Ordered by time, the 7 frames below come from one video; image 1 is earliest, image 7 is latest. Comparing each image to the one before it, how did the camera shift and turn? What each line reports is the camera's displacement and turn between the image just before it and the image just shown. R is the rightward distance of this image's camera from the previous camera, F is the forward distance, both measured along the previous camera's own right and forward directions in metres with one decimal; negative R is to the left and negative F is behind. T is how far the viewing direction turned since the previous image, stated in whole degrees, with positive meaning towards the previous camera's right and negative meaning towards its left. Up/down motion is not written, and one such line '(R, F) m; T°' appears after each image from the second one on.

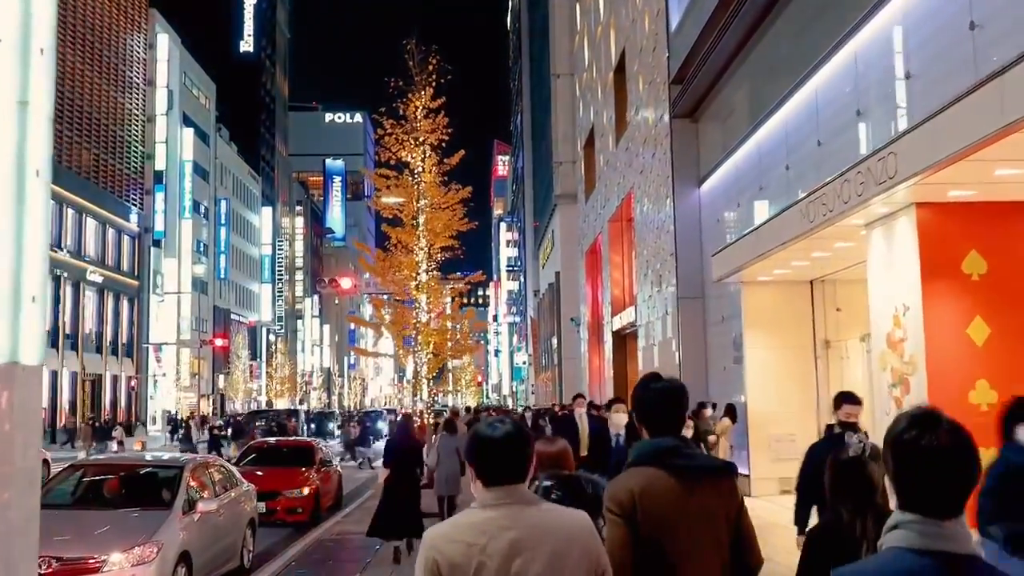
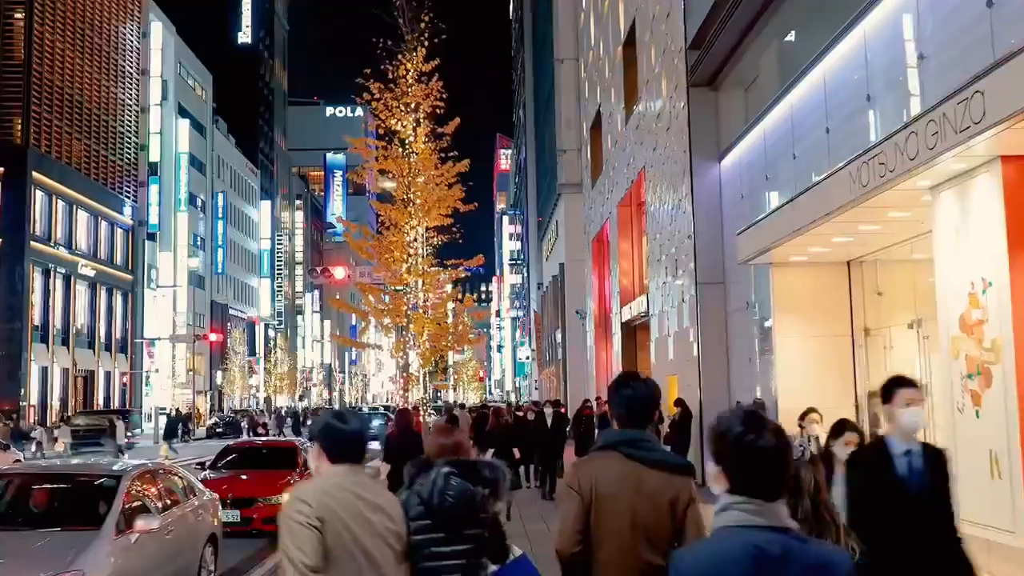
(0.0, +1.9) m; 0°
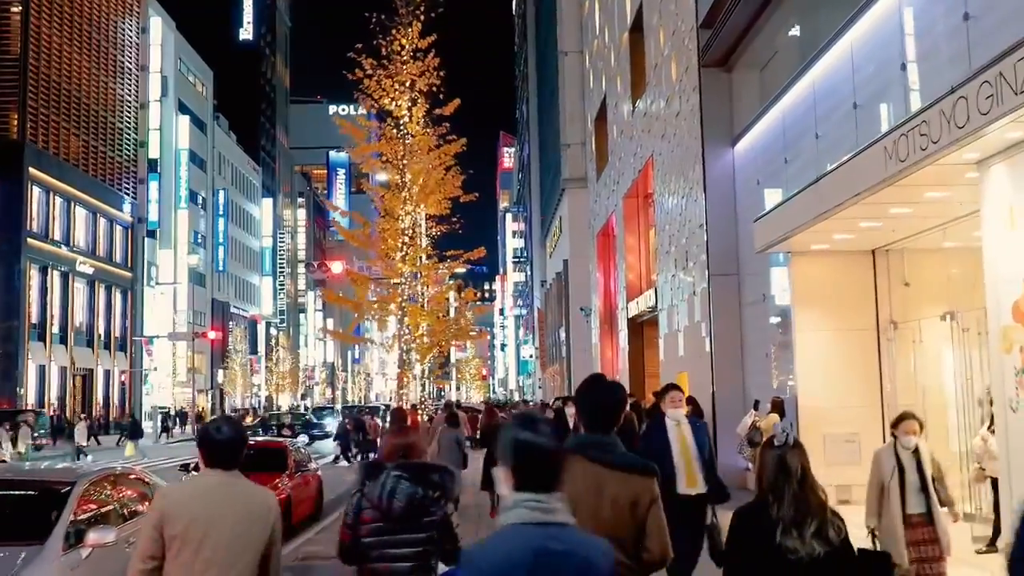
(0.0, +1.1) m; 0°
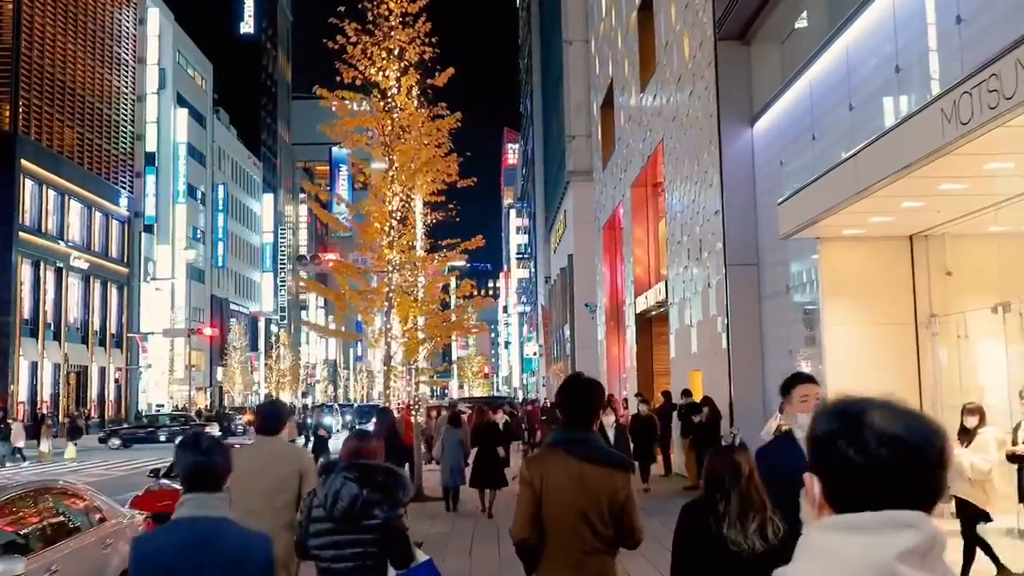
(+0.1, +1.5) m; 0°
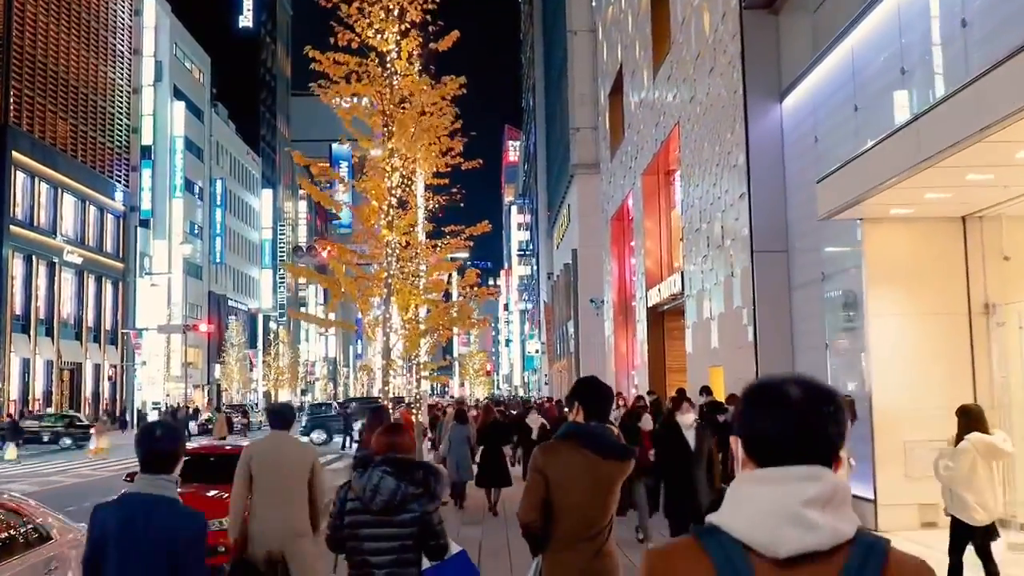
(-0.2, +1.4) m; 0°
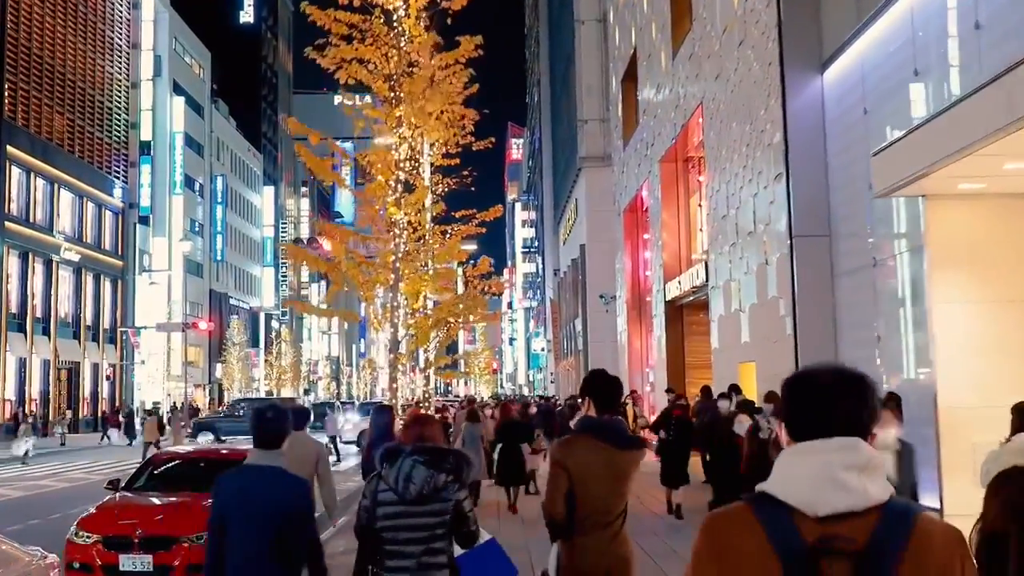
(-0.2, +1.4) m; 0°
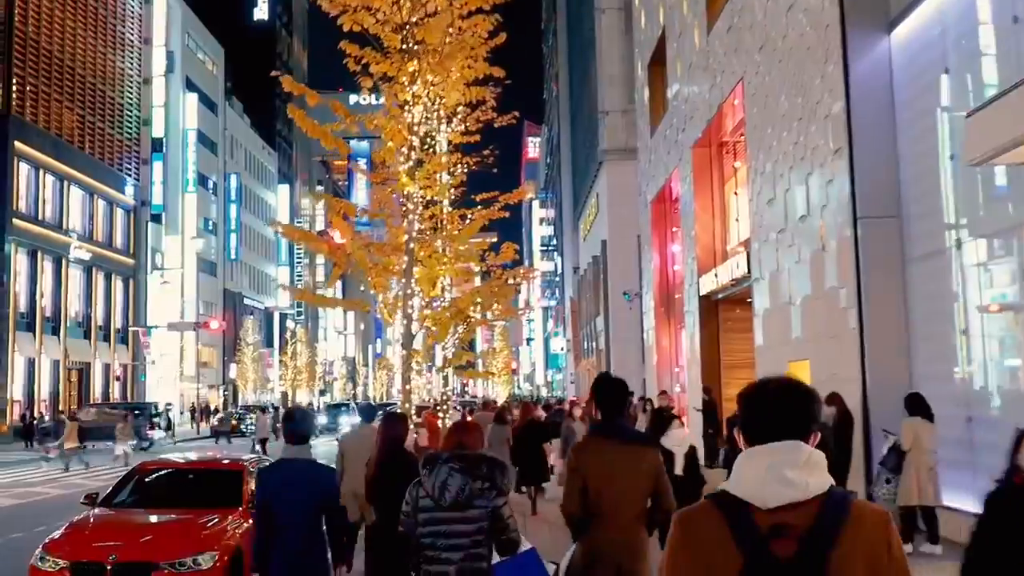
(-0.2, +1.7) m; -1°
